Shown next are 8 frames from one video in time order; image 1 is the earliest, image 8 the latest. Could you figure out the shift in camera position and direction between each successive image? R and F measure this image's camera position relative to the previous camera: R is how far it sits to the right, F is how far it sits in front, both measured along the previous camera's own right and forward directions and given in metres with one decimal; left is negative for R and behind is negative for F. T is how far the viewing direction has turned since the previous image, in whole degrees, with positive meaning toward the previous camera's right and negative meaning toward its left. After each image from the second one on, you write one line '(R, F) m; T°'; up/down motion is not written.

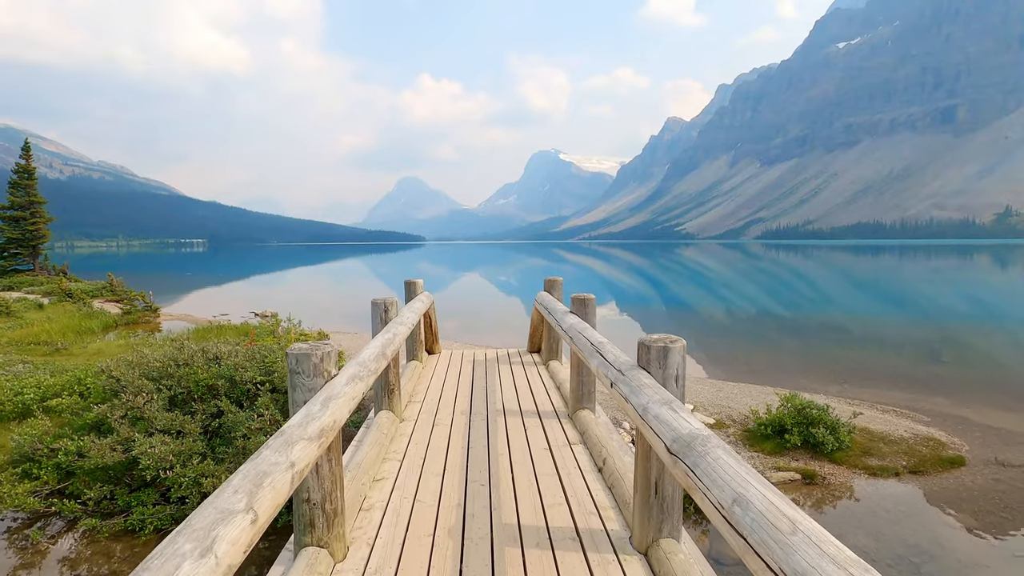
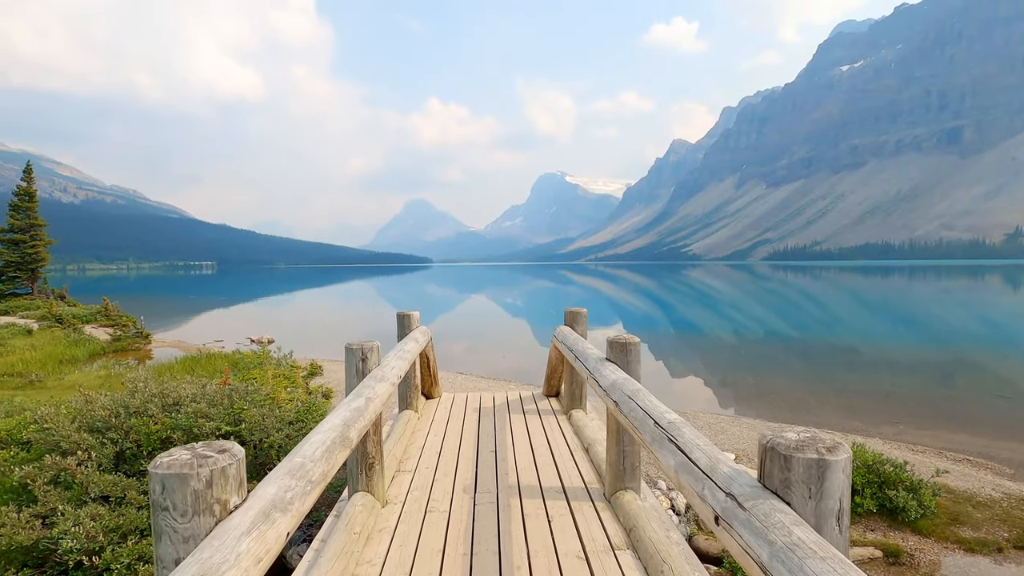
(-0.1, +1.2) m; -1°
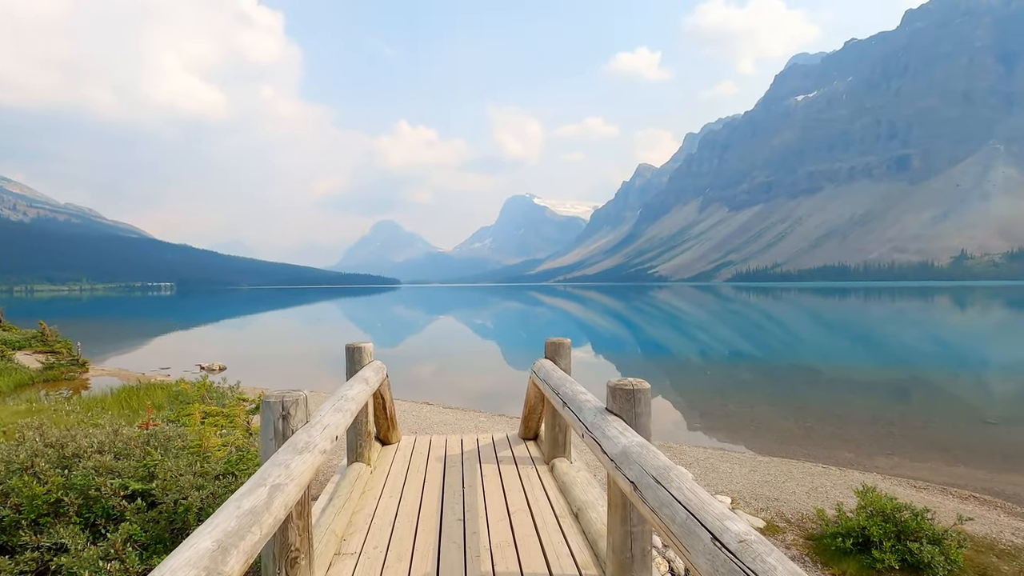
(0.0, +0.9) m; +3°
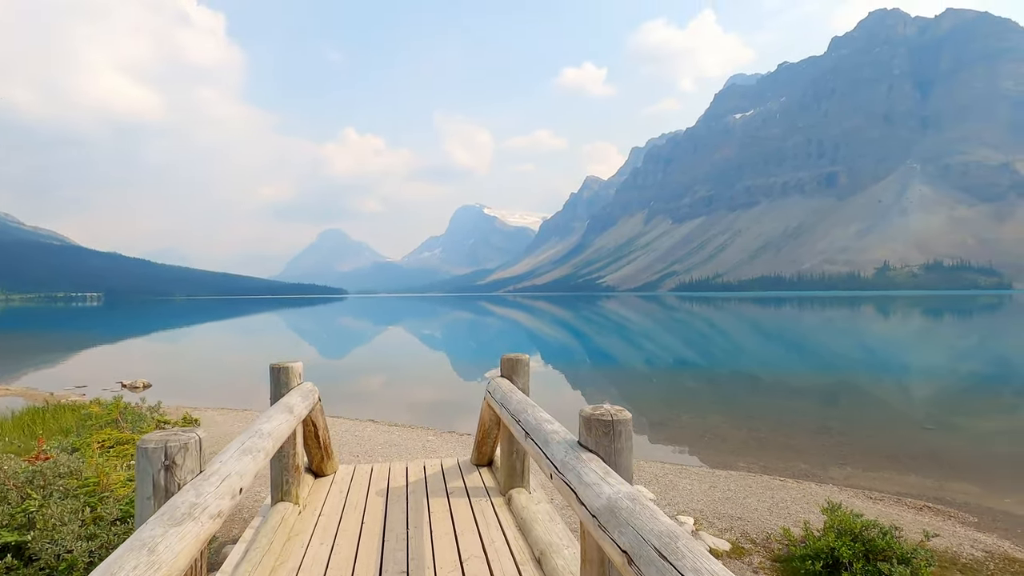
(0.0, +0.5) m; +5°
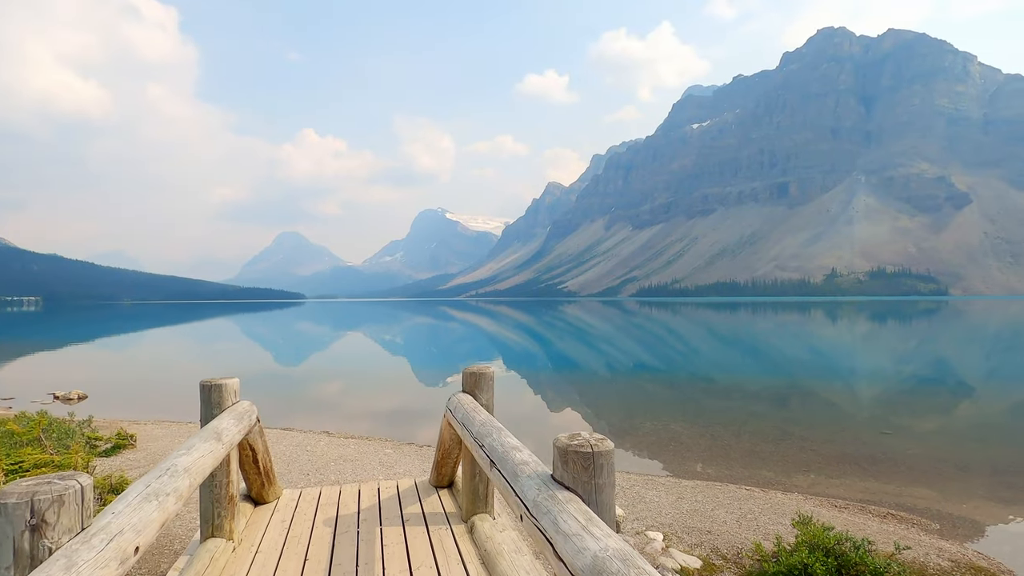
(0.0, +0.4) m; +4°
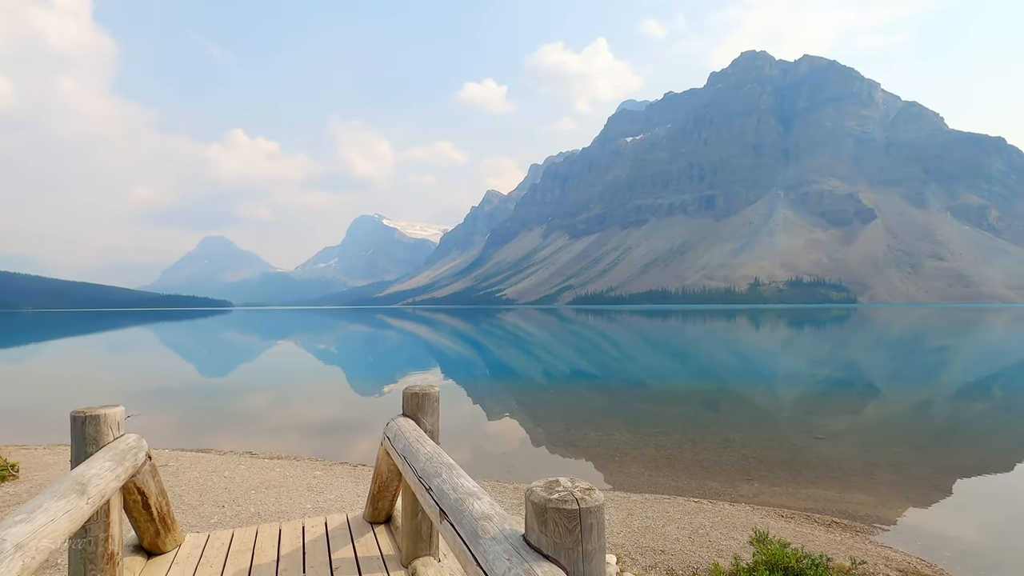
(-0.1, +0.5) m; +6°
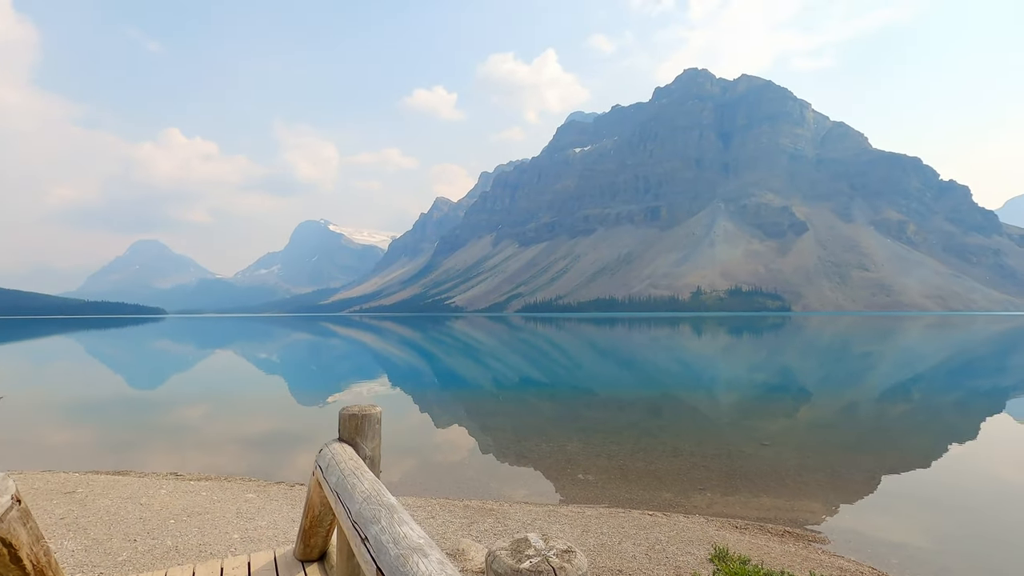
(0.0, +0.4) m; +5°
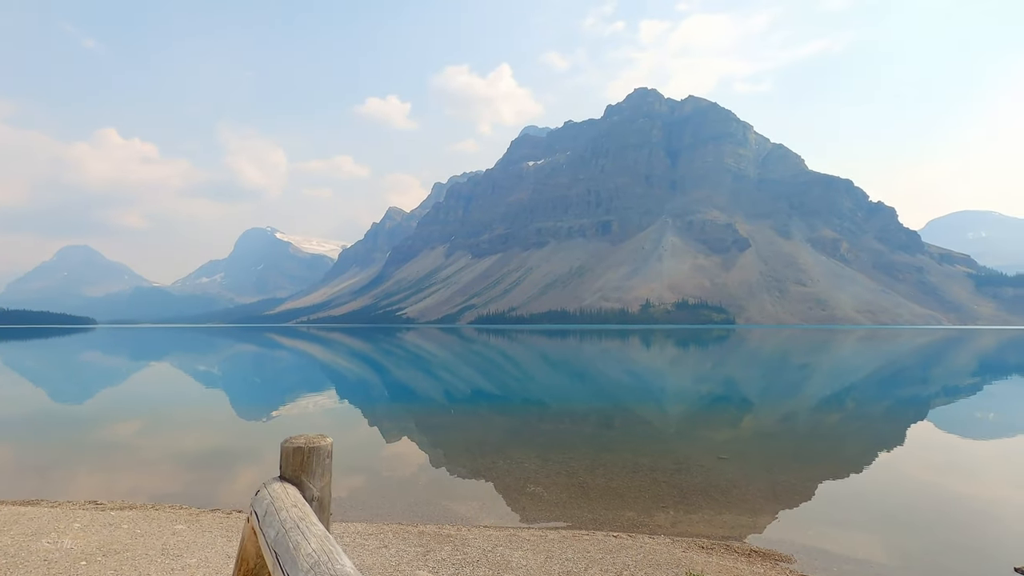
(-0.1, +0.4) m; +5°
